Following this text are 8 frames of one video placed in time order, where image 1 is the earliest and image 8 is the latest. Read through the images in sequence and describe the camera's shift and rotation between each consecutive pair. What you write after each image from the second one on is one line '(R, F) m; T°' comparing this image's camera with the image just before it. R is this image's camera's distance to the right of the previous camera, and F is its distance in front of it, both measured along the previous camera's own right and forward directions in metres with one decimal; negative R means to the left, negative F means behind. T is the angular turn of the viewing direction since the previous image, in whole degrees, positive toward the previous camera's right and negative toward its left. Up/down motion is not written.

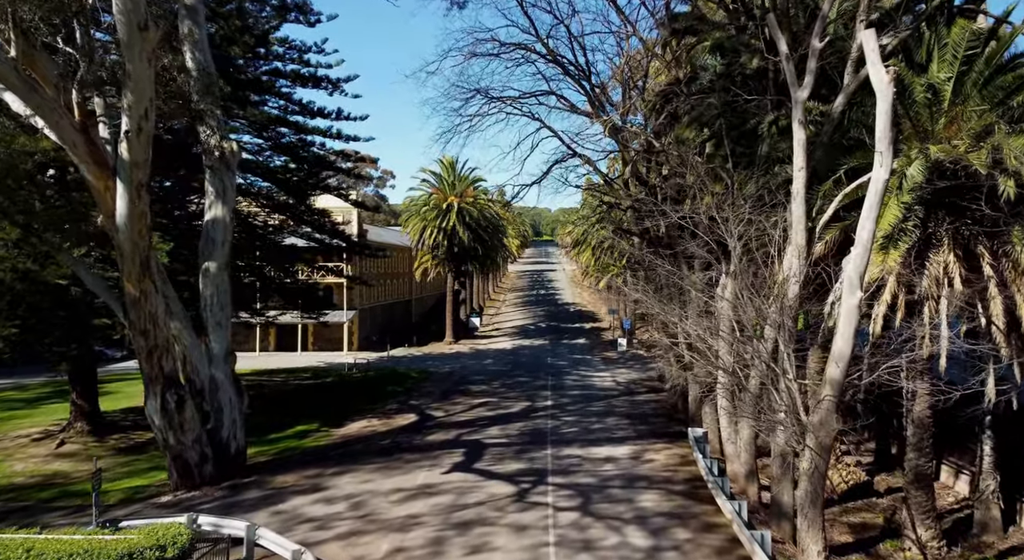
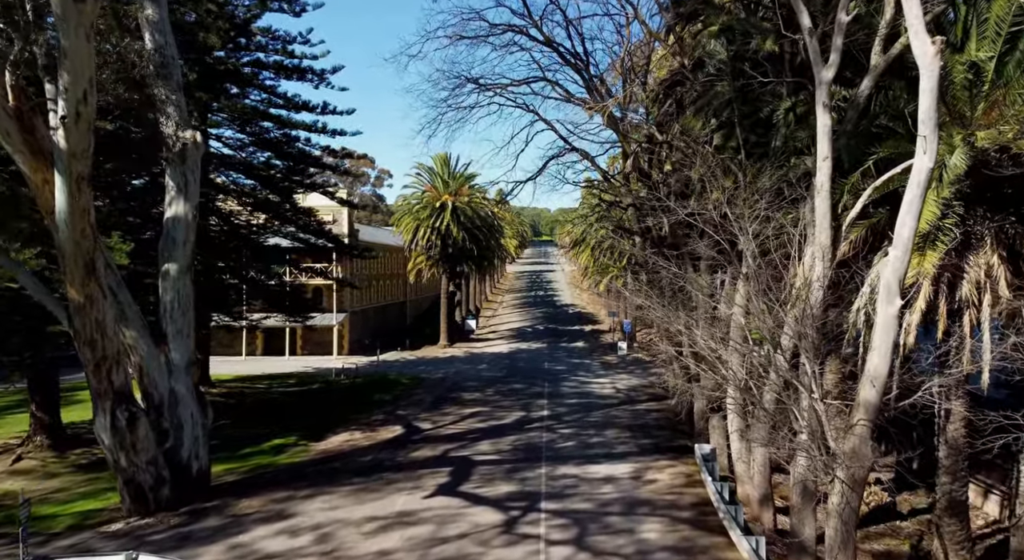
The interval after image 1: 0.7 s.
(+0.2, +1.2) m; 0°
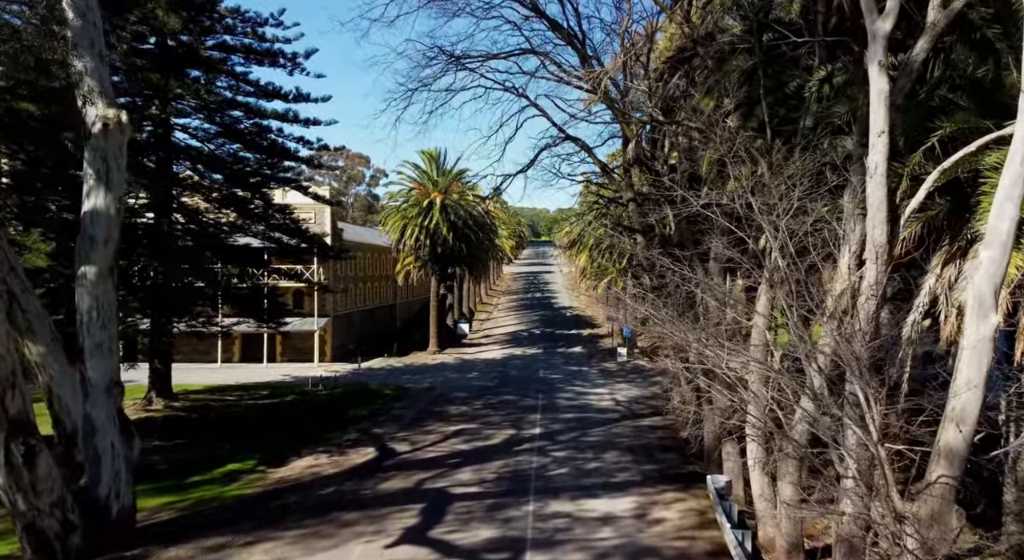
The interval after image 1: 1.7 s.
(+0.2, +1.9) m; 0°
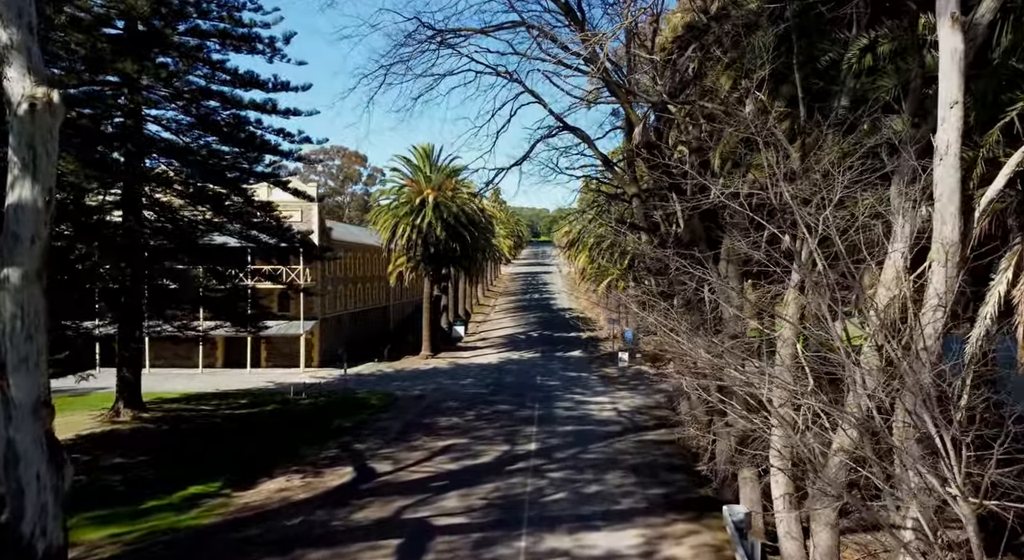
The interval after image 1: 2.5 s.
(+0.1, +1.4) m; 0°
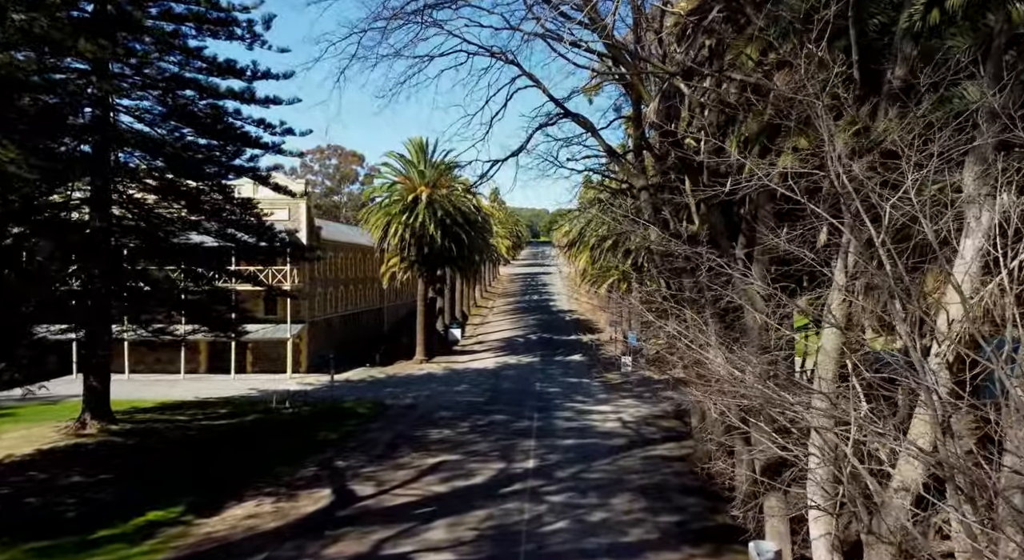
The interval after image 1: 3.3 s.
(+0.1, +1.3) m; 0°
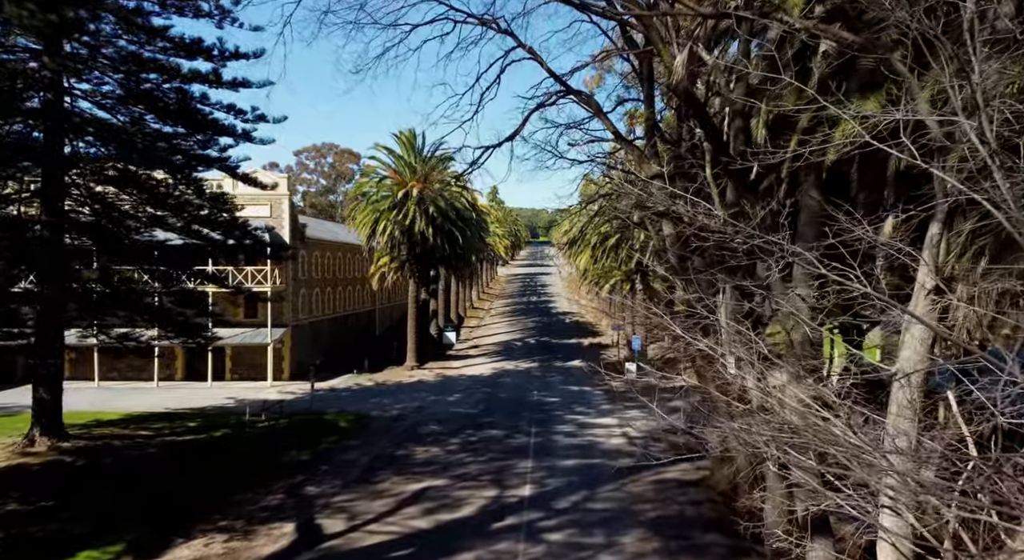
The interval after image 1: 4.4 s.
(+0.1, +1.7) m; 0°
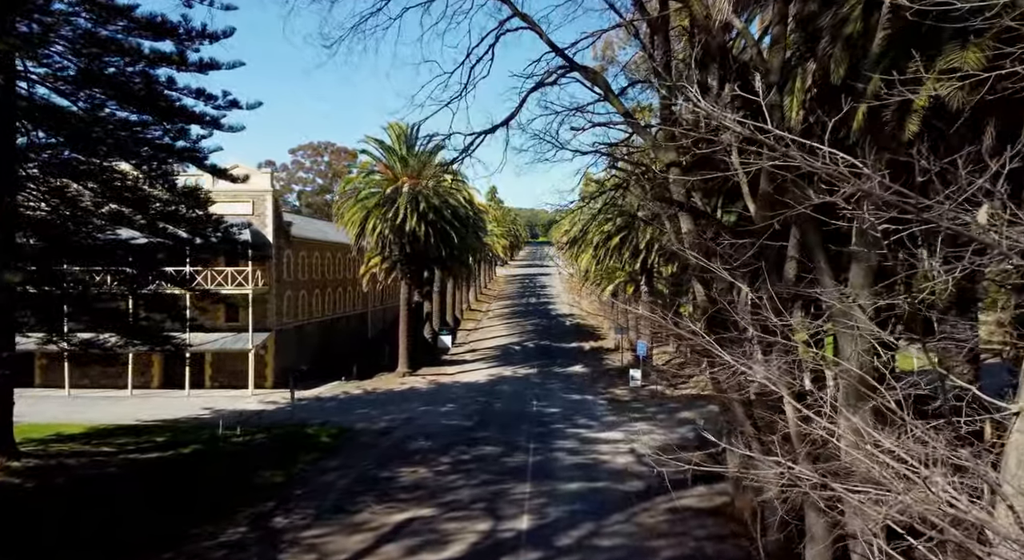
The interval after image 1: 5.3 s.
(+0.1, +1.5) m; 0°
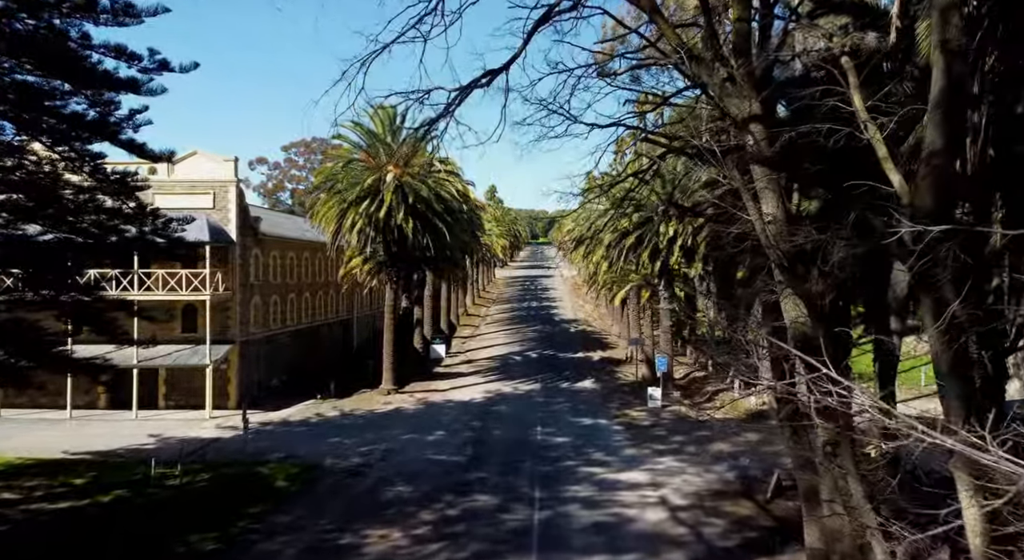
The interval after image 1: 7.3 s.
(0.0, +3.2) m; 0°
